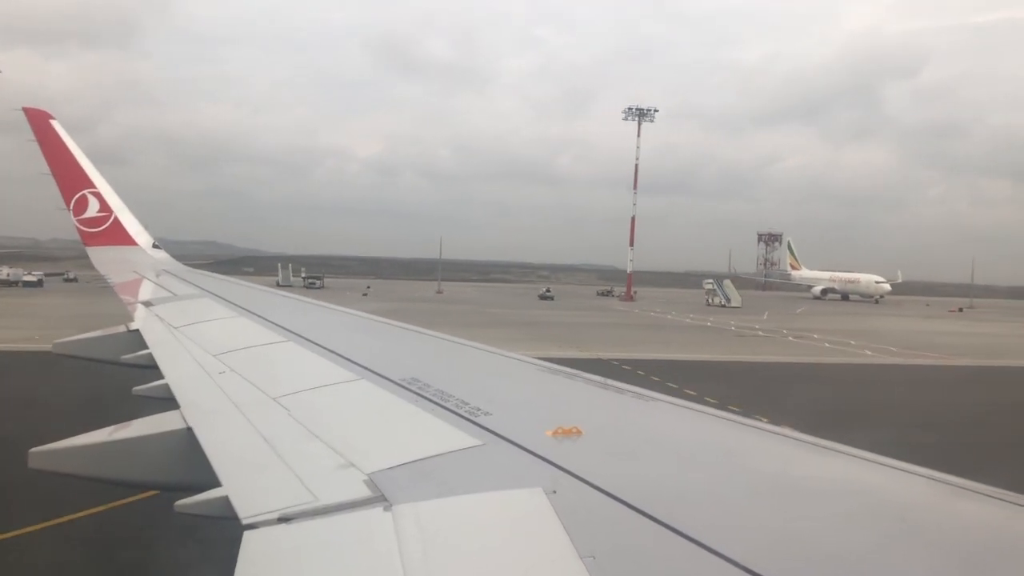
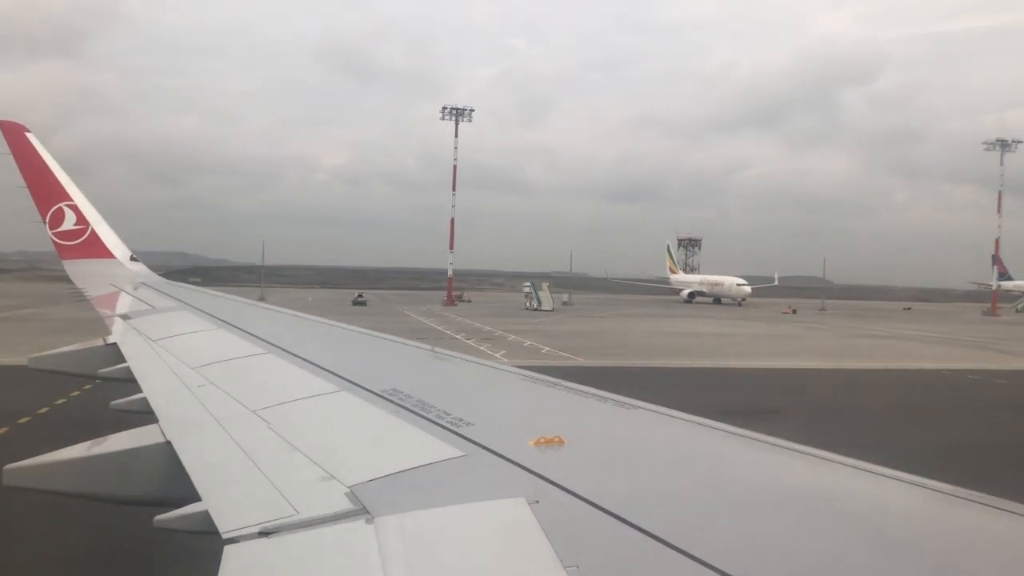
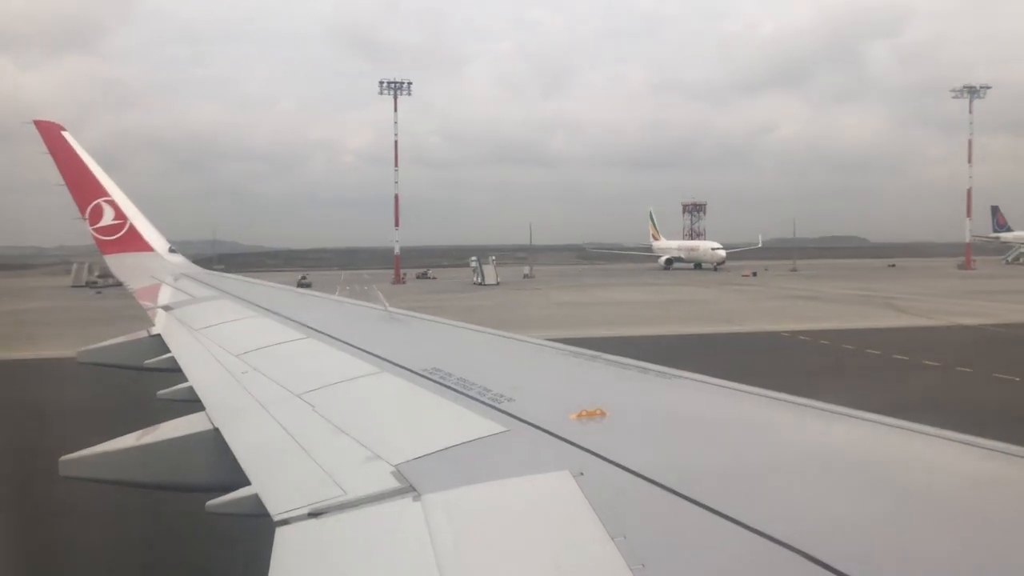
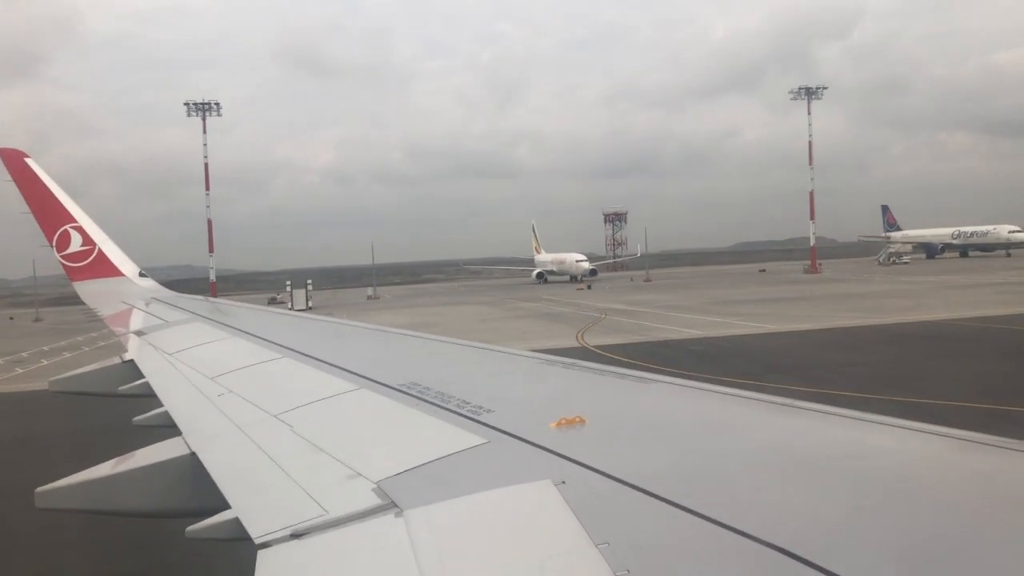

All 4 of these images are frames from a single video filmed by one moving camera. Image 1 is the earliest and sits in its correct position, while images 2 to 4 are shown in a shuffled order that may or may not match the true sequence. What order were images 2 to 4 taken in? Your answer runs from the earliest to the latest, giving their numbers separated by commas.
2, 3, 4
